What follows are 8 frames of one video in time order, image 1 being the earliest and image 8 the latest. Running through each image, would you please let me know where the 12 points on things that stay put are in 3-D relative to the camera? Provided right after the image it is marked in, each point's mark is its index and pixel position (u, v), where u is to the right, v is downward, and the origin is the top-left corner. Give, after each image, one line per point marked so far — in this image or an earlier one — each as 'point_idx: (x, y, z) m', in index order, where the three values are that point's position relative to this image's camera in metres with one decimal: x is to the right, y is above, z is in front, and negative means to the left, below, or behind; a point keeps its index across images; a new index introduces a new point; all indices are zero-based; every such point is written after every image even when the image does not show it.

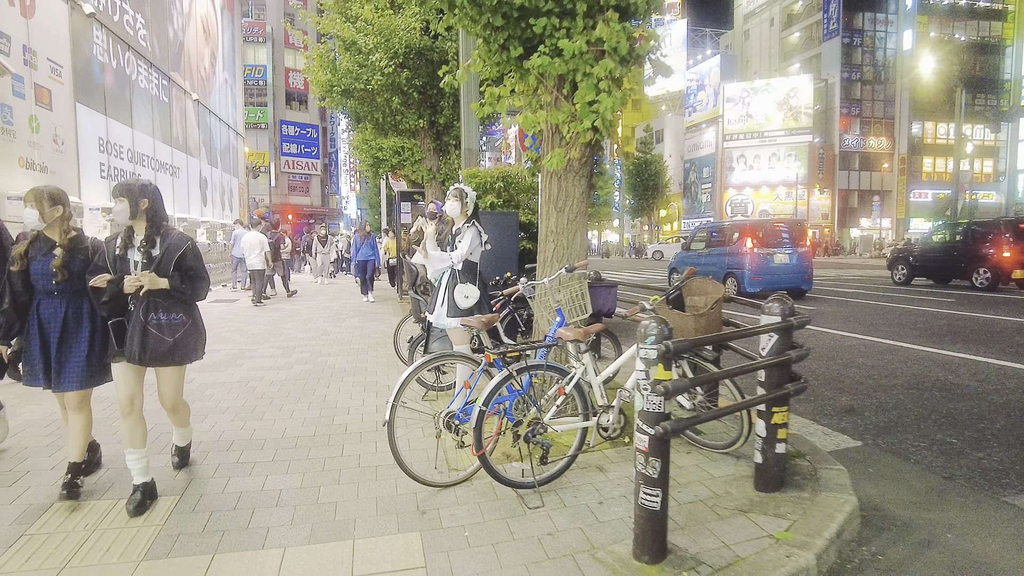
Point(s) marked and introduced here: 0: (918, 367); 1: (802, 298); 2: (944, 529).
0: (+4.2, -0.7, +6.8) m
1: (+6.2, -0.2, +14.0) m
2: (+2.0, -1.1, +3.1) m
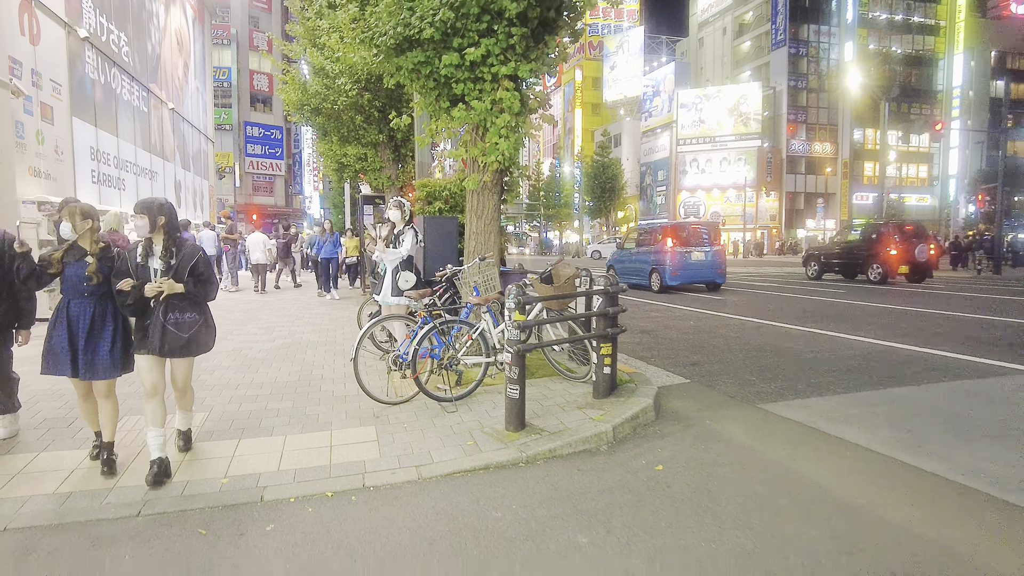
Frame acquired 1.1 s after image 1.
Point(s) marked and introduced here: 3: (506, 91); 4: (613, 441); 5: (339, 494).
0: (+3.4, -0.6, +8.8) m
1: (+5.0, -0.1, +16.0) m
2: (+1.5, -1.0, +4.9) m
3: (-0.1, +1.7, +5.8) m
4: (+0.7, -1.0, +4.5) m
5: (-1.0, -1.2, +3.8) m
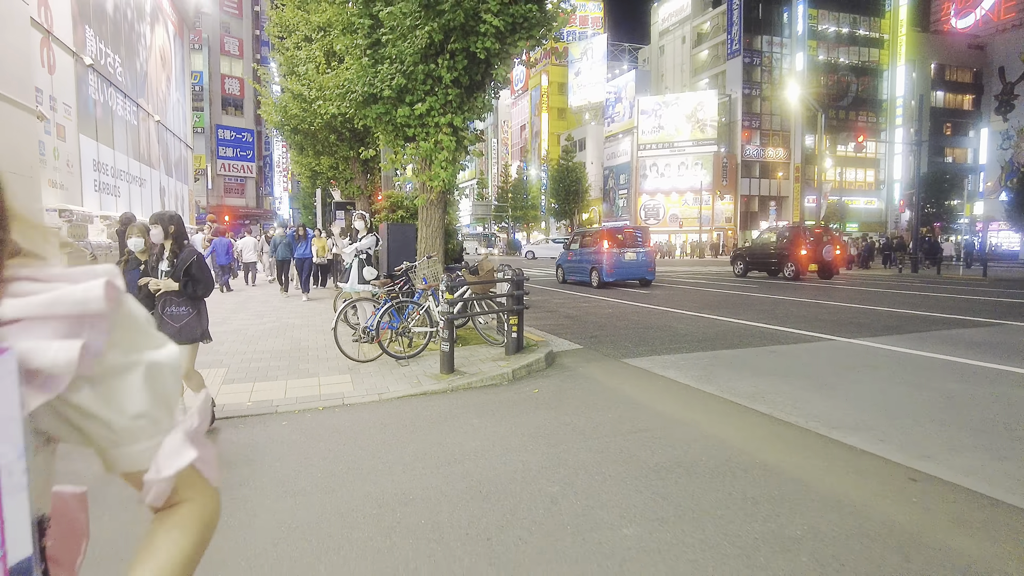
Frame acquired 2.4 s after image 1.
0: (+2.5, -0.5, +11.0) m
1: (+3.8, 0.0, +18.3) m
2: (+0.8, -0.9, +7.1) m
3: (-0.8, +1.8, +7.8) m
4: (0.0, -0.9, +6.6) m
5: (-1.7, -1.1, +5.9) m
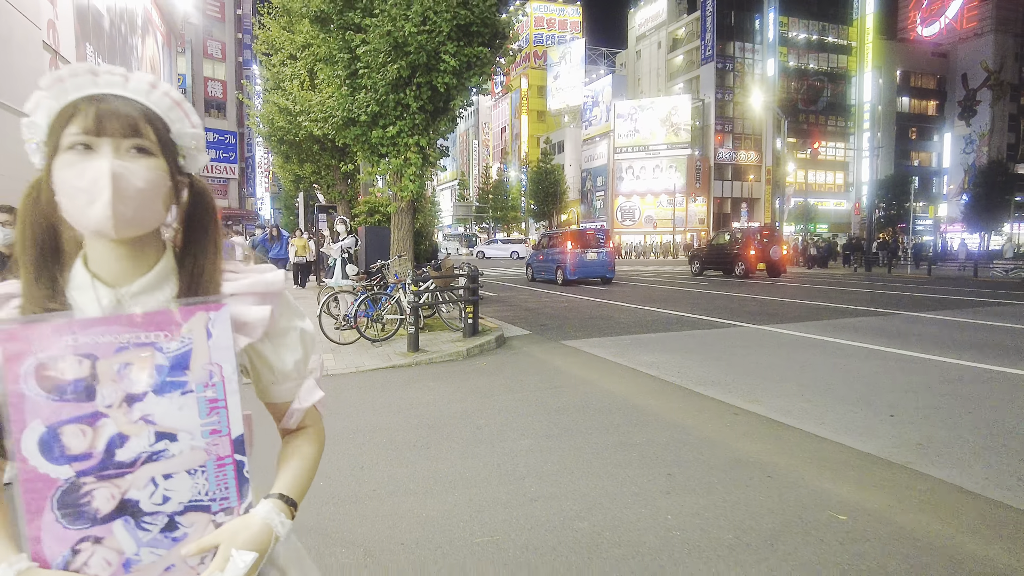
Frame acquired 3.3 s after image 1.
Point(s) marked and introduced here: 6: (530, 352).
0: (+1.9, -0.4, +12.5) m
1: (+3.0, +0.1, +19.9) m
2: (+0.2, -0.8, +8.6) m
3: (-1.4, +1.9, +9.3) m
4: (-0.6, -0.8, +8.0) m
5: (-2.2, -1.0, +7.3) m
6: (+0.2, -0.8, +8.3) m
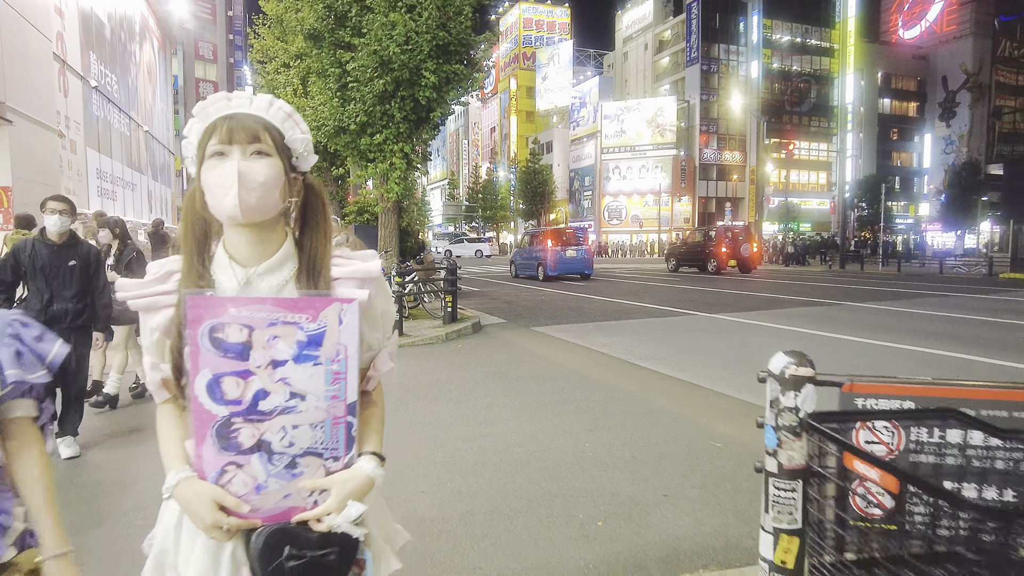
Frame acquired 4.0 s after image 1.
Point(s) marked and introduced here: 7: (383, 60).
0: (+1.4, -0.2, +13.6) m
1: (+2.4, +0.3, +20.9) m
2: (-0.2, -0.7, +9.6) m
3: (-1.8, +2.0, +10.3) m
4: (-0.9, -0.7, +9.0) m
5: (-2.6, -0.9, +8.3) m
6: (-0.1, -0.7, +9.3) m
7: (-1.9, +3.4, +9.7) m
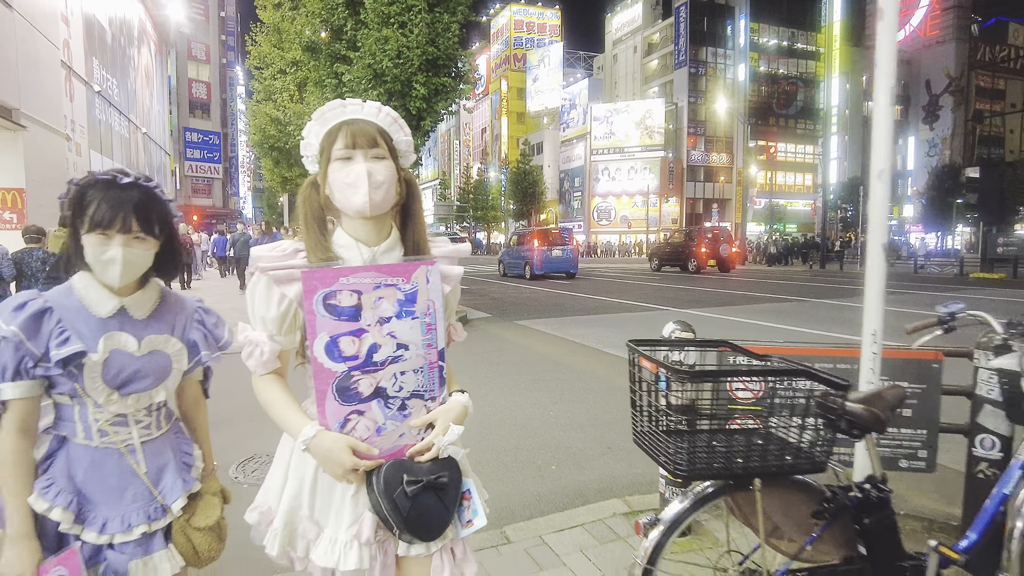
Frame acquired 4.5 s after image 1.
0: (+1.1, -0.2, +14.4) m
1: (+2.0, +0.3, +21.7) m
2: (-0.5, -0.6, +10.4) m
3: (-2.1, +2.1, +11.0) m
4: (-1.2, -0.6, +9.8) m
5: (-2.8, -0.8, +9.0) m
6: (-0.4, -0.6, +10.1) m
7: (-2.2, +3.5, +10.5) m
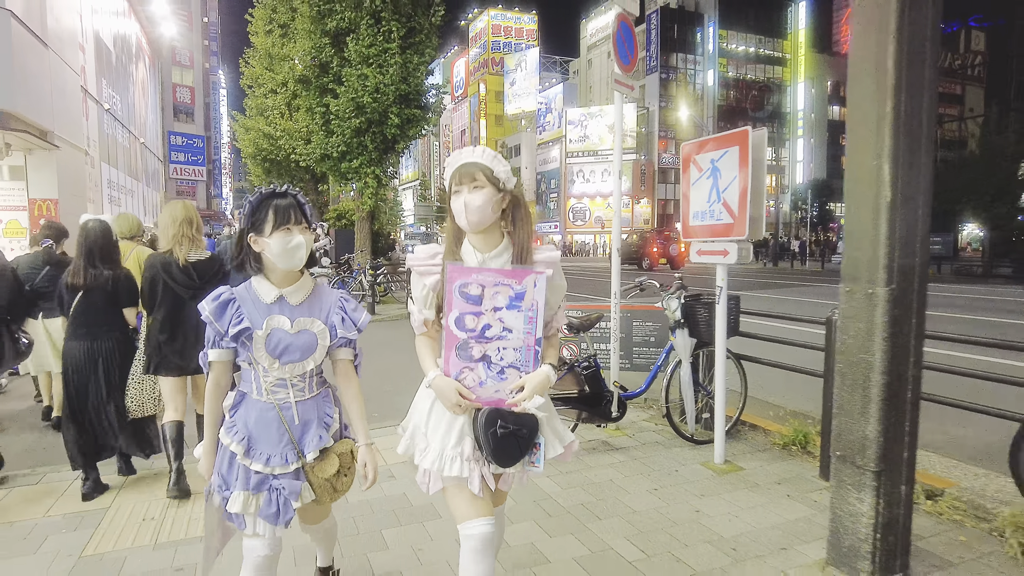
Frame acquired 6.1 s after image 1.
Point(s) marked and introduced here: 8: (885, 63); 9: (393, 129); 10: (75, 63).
0: (+0.2, -0.1, +16.7) m
1: (+0.9, +0.5, +24.1) m
2: (-1.2, -0.5, +12.6) m
3: (-2.9, +2.2, +13.3) m
4: (-2.0, -0.5, +12.1) m
5: (-3.6, -0.7, +11.2) m
6: (-1.2, -0.5, +12.4) m
7: (-3.0, +3.6, +12.7) m
8: (+1.4, +0.8, +2.4) m
9: (-2.4, +3.2, +13.0) m
10: (-10.7, +5.5, +16.0) m
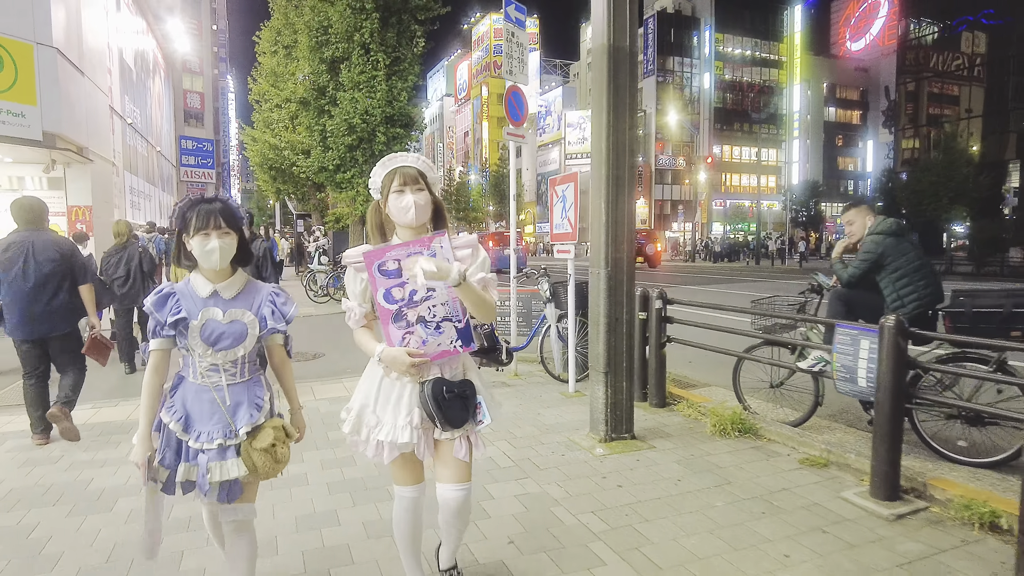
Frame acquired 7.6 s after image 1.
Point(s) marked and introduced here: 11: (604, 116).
0: (-0.4, +0.1, +18.7) m
1: (+0.4, +0.6, +26.1) m
2: (-1.9, -0.3, +14.7) m
3: (-3.5, +2.3, +15.3) m
4: (-2.6, -0.4, +14.1) m
5: (-4.2, -0.6, +13.3) m
6: (-1.9, -0.4, +14.4) m
7: (-3.6, +3.7, +14.8) m
8: (+0.6, +1.0, +4.5) m
9: (-3.0, +3.3, +15.0) m
10: (-11.3, +5.6, +18.2) m
11: (+0.6, +1.1, +4.4) m
